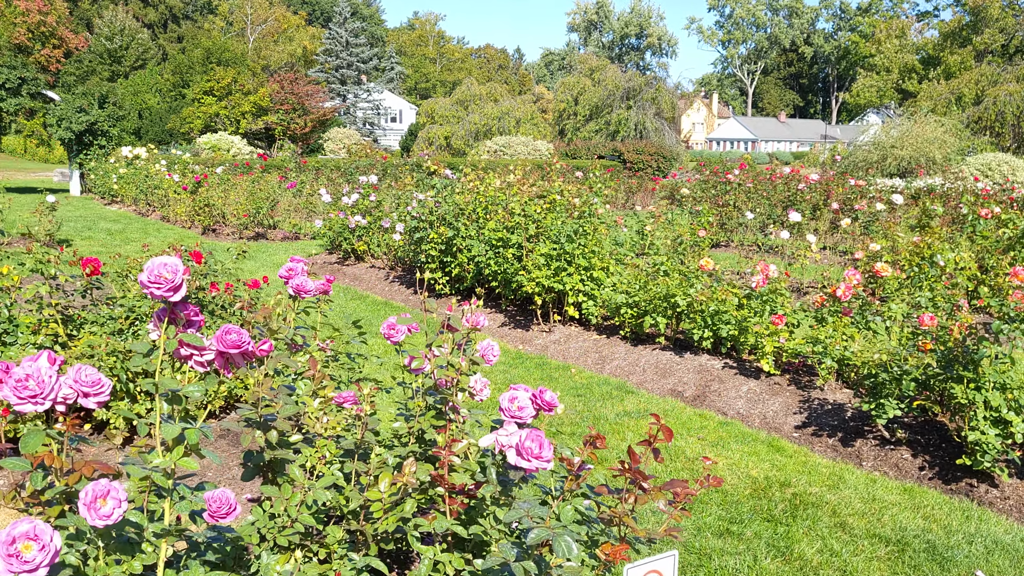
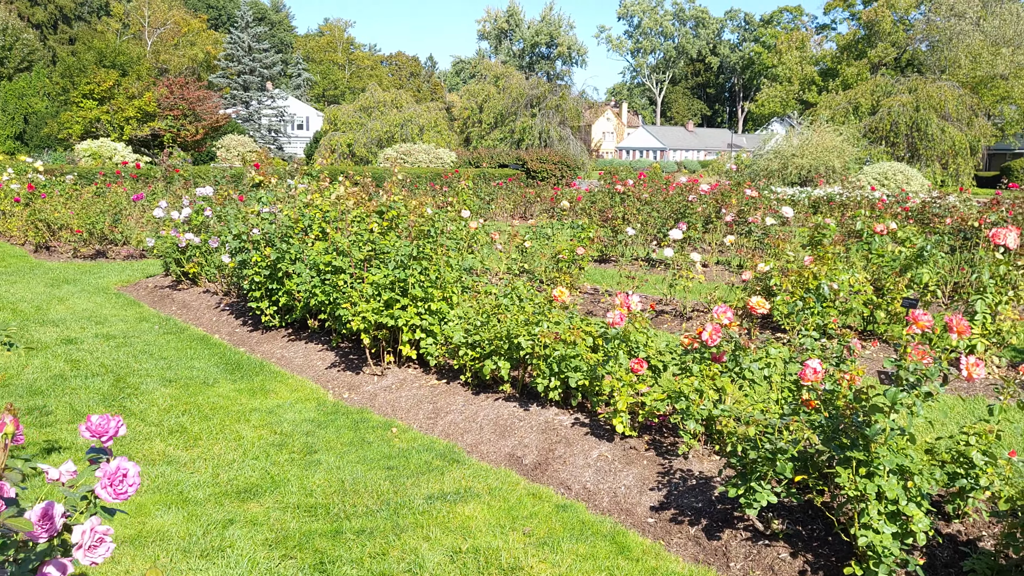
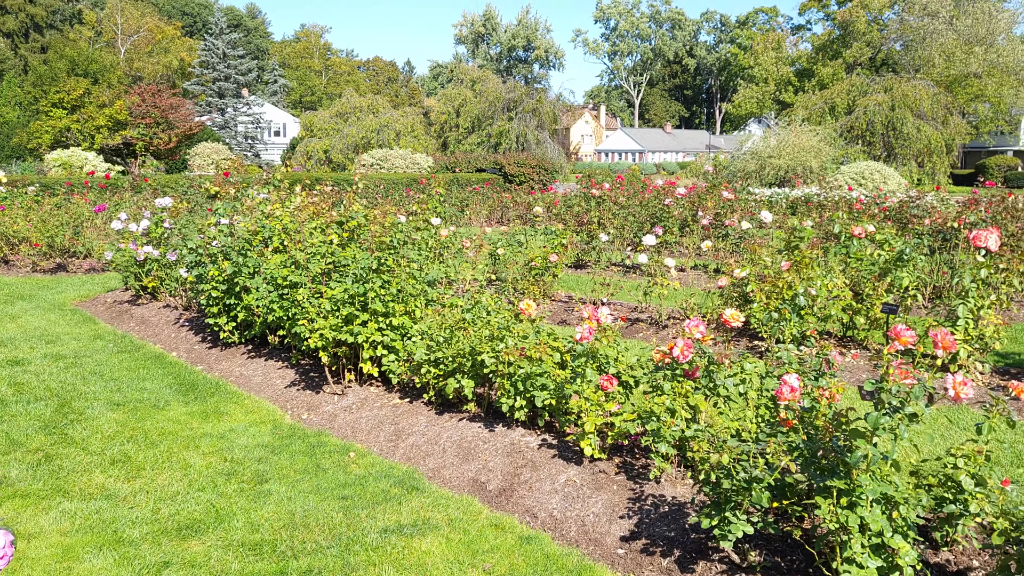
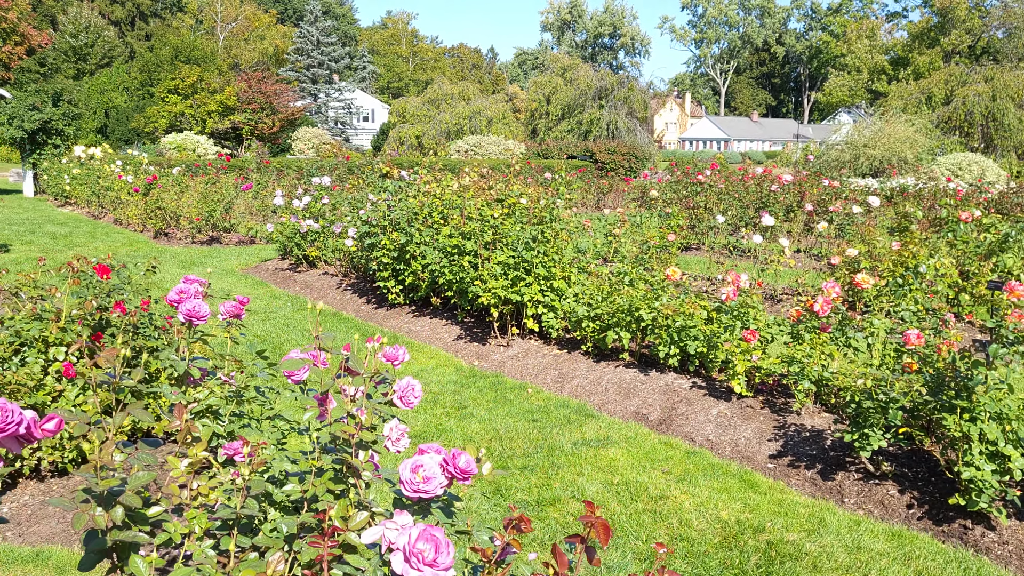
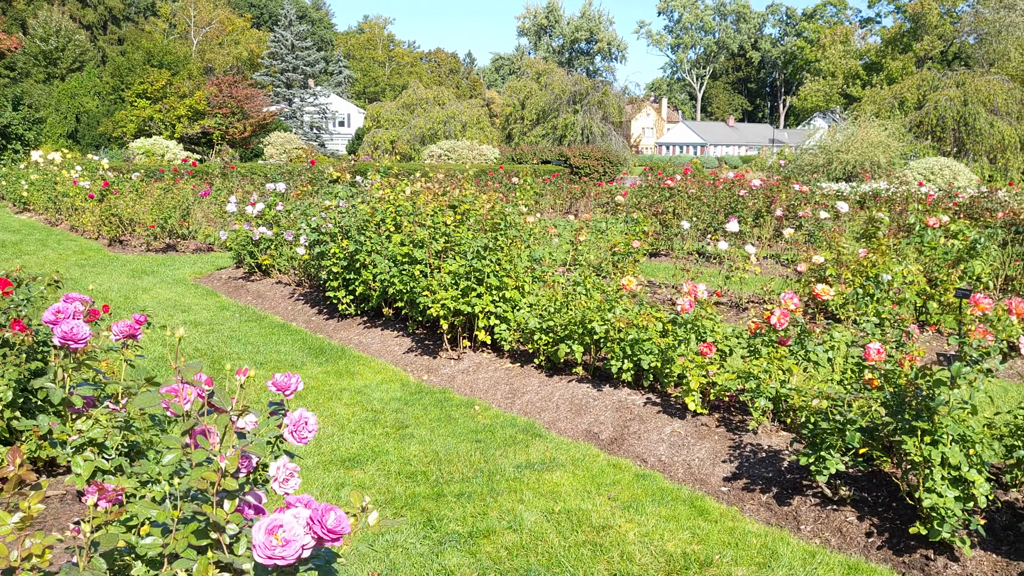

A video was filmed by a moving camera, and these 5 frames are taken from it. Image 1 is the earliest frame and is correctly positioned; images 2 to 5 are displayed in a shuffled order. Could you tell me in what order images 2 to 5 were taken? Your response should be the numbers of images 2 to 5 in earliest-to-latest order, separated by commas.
4, 5, 2, 3
